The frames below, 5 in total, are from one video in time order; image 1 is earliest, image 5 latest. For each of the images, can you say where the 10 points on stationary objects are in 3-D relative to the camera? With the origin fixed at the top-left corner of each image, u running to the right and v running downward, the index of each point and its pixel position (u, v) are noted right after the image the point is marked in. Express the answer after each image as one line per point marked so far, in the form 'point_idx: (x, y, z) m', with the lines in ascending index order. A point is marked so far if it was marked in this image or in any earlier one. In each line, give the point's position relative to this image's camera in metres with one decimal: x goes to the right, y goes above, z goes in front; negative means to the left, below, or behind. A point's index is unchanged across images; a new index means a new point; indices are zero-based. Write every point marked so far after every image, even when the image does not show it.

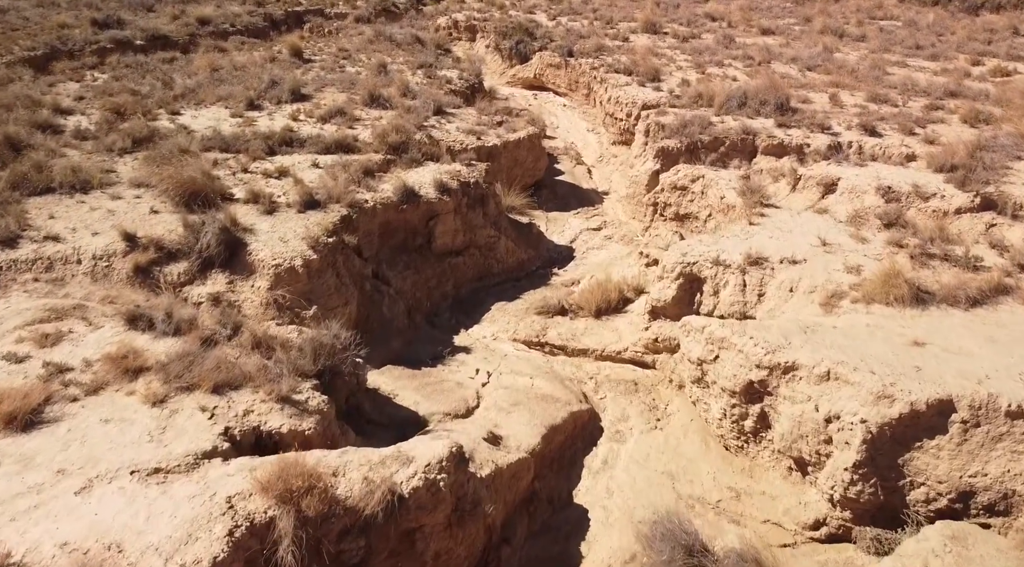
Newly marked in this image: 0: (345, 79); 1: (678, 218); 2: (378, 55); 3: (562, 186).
0: (-3.3, +4.0, +15.8) m
1: (+2.3, +0.9, +11.1) m
2: (-3.1, +5.2, +18.8) m
3: (+0.8, +1.6, +13.7) m
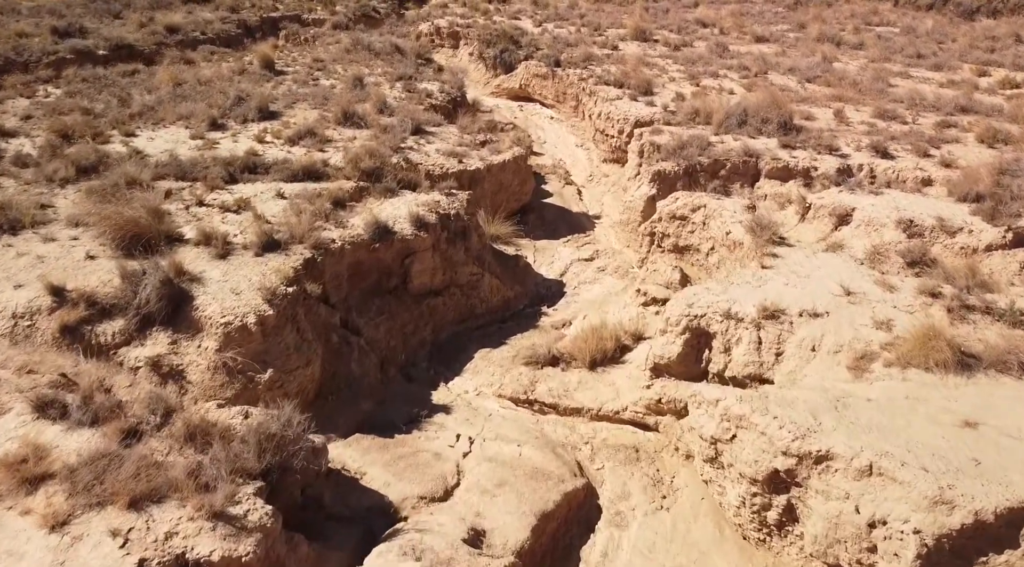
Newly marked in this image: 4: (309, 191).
0: (-3.6, +3.5, +14.8) m
1: (+2.1, +0.4, +10.2) m
2: (-3.5, +4.7, +17.8) m
3: (+0.6, +1.2, +12.7) m
4: (-2.5, +1.1, +10.1) m
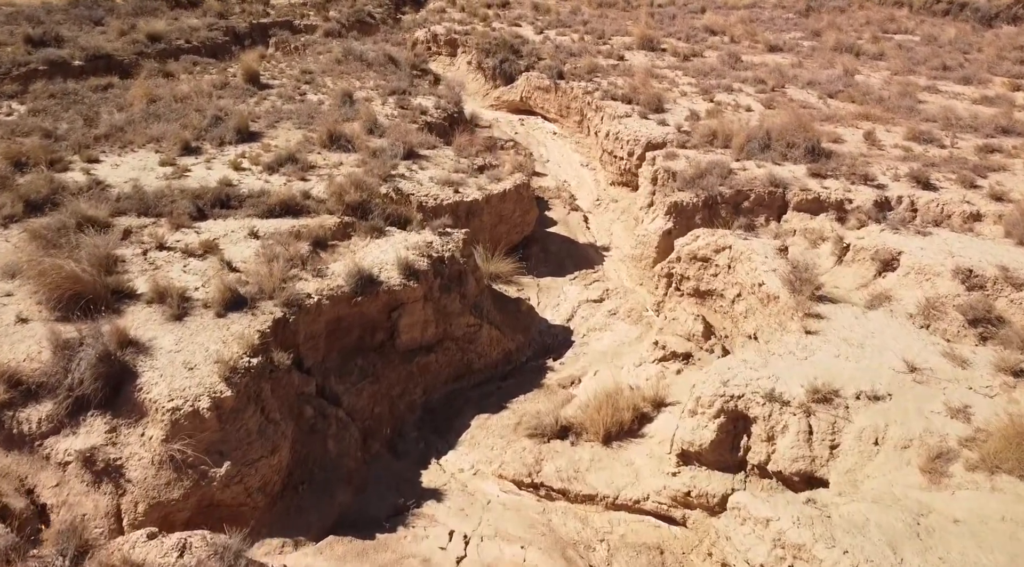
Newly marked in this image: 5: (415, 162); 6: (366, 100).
0: (-3.5, +2.9, +13.7) m
1: (+2.1, -0.1, +9.1) m
2: (-3.4, +4.2, +16.7) m
3: (+0.6, +0.6, +11.6) m
4: (-2.5, +0.6, +9.0) m
5: (-1.4, +1.7, +11.6) m
6: (-2.7, +3.4, +14.8) m
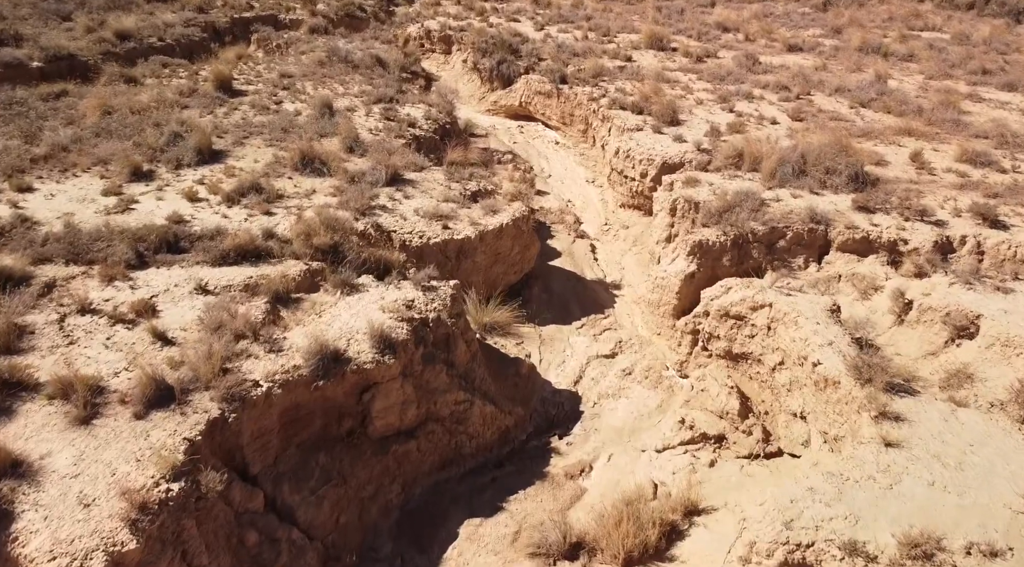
0: (-3.6, +2.4, +12.2) m
1: (+2.1, -0.7, +7.7) m
2: (-3.5, +3.7, +15.2) m
3: (+0.6, +0.1, +10.2) m
4: (-2.5, 0.0, +7.6) m
5: (-1.4, +1.2, +10.1) m
6: (-2.7, +2.9, +13.3) m
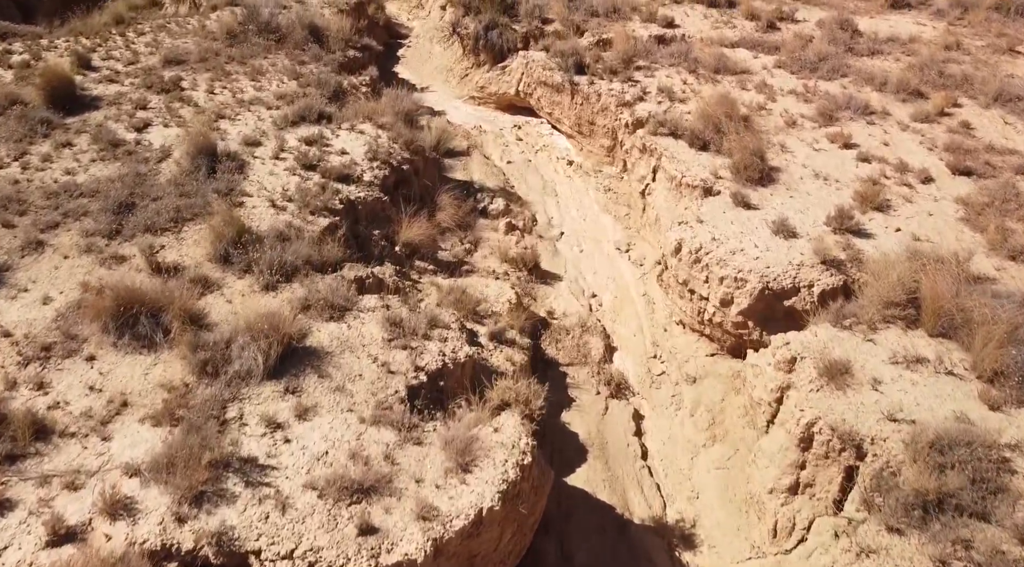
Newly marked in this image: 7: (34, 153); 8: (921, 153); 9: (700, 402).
0: (-3.6, +0.8, +7.3) m
1: (+2.0, -2.9, +3.3) m
2: (-3.6, +2.5, +10.1) m
3: (+0.5, -1.8, +5.6) m
4: (-2.6, -2.1, +3.0) m
5: (-1.5, -0.7, +5.4) m
6: (-2.8, +1.4, +8.4) m
7: (-4.9, +1.4, +8.3) m
8: (+4.3, +1.4, +8.4) m
9: (+1.6, -1.0, +6.7) m
